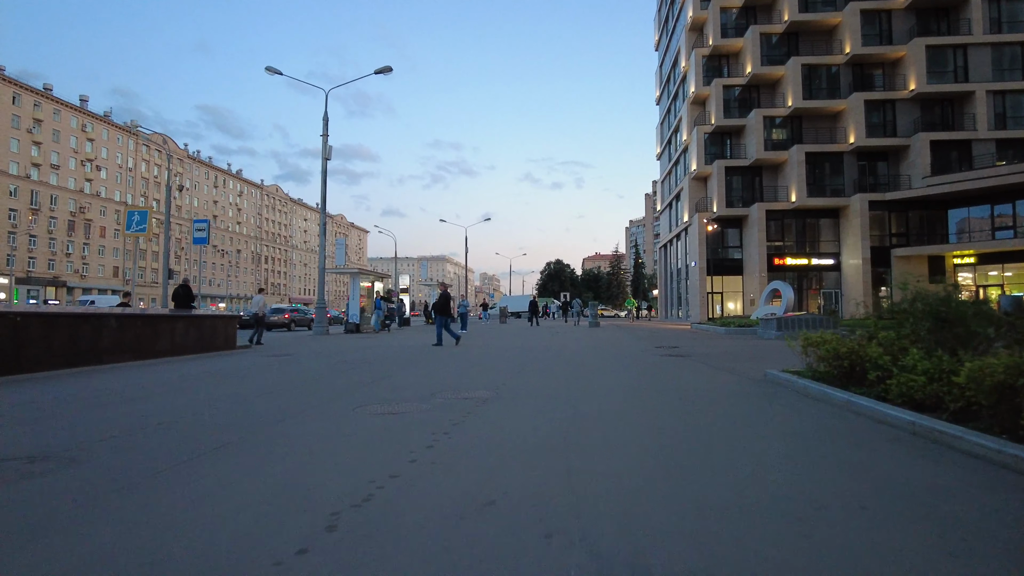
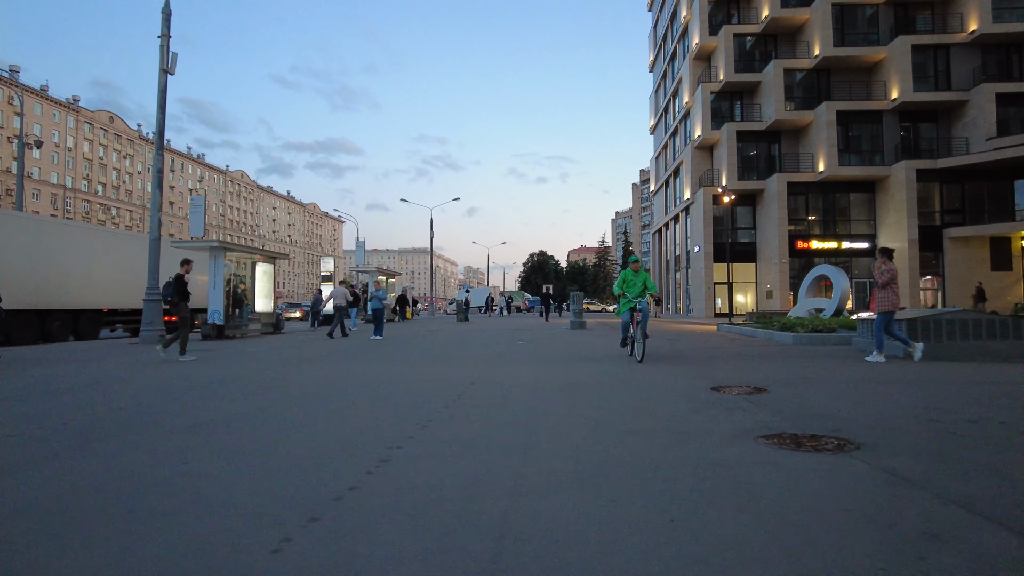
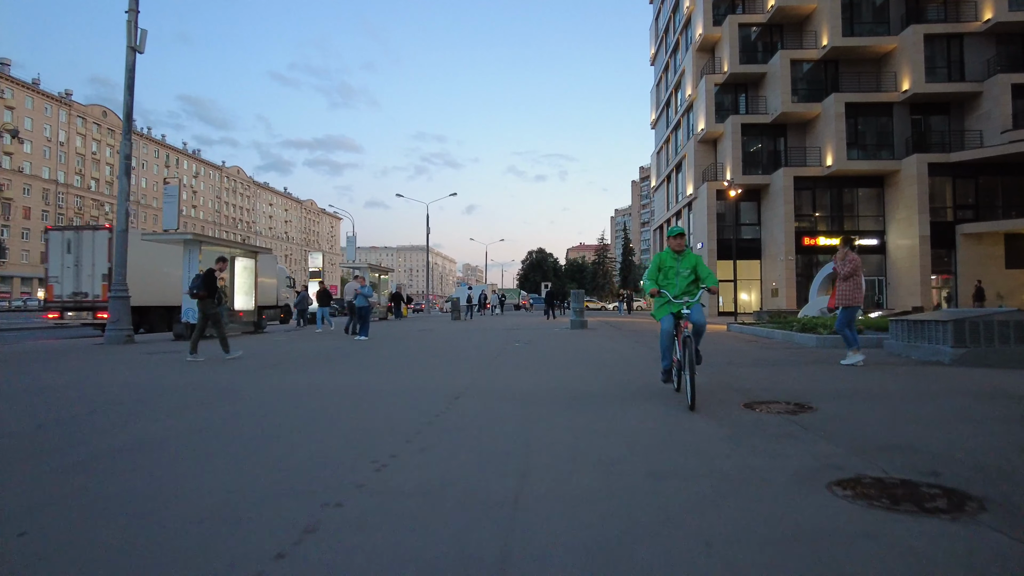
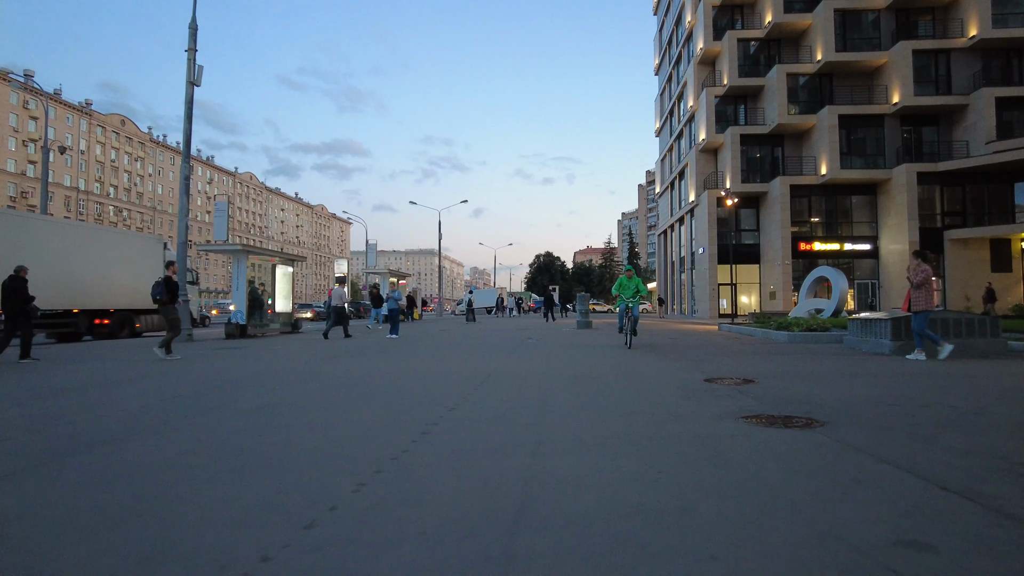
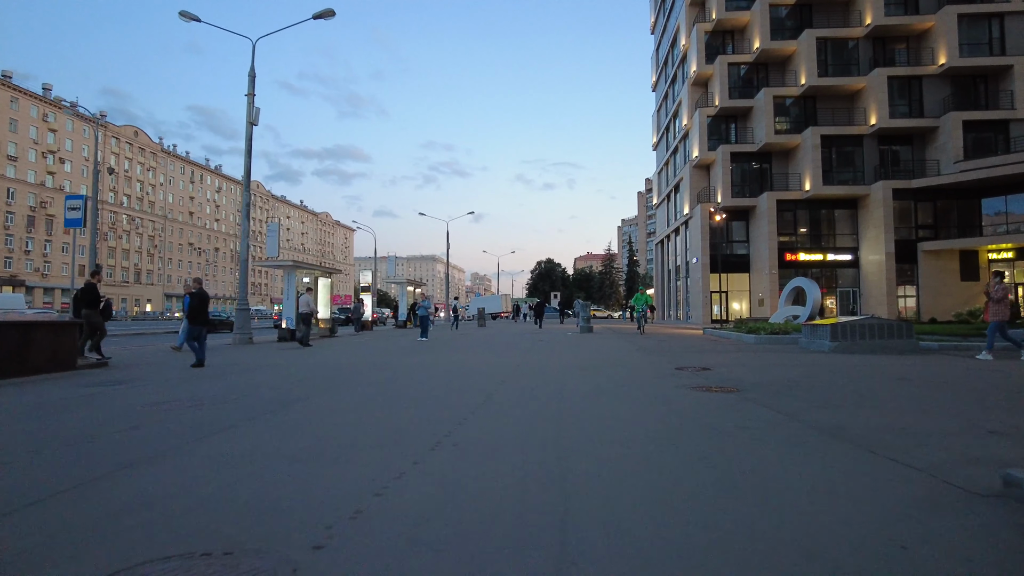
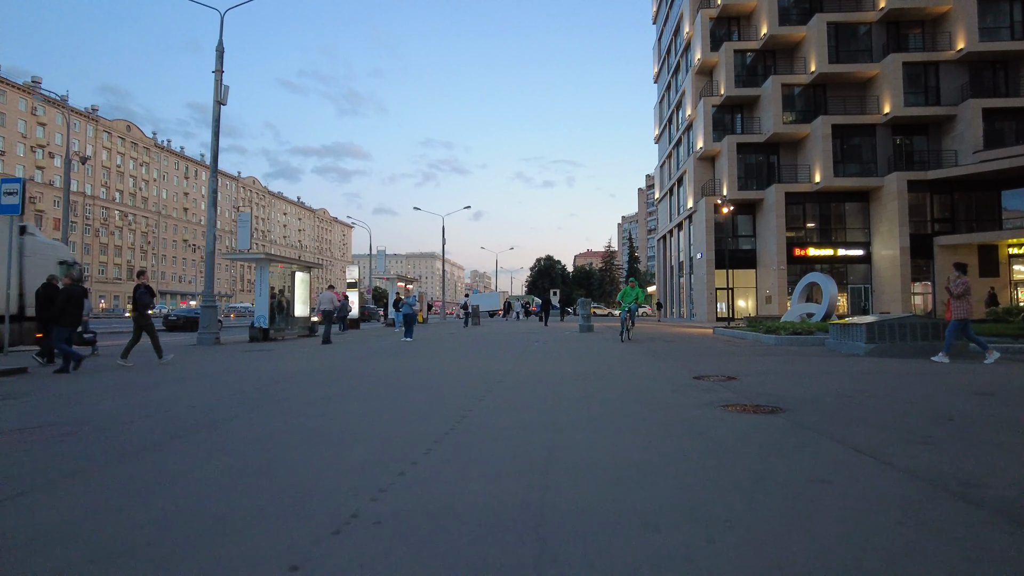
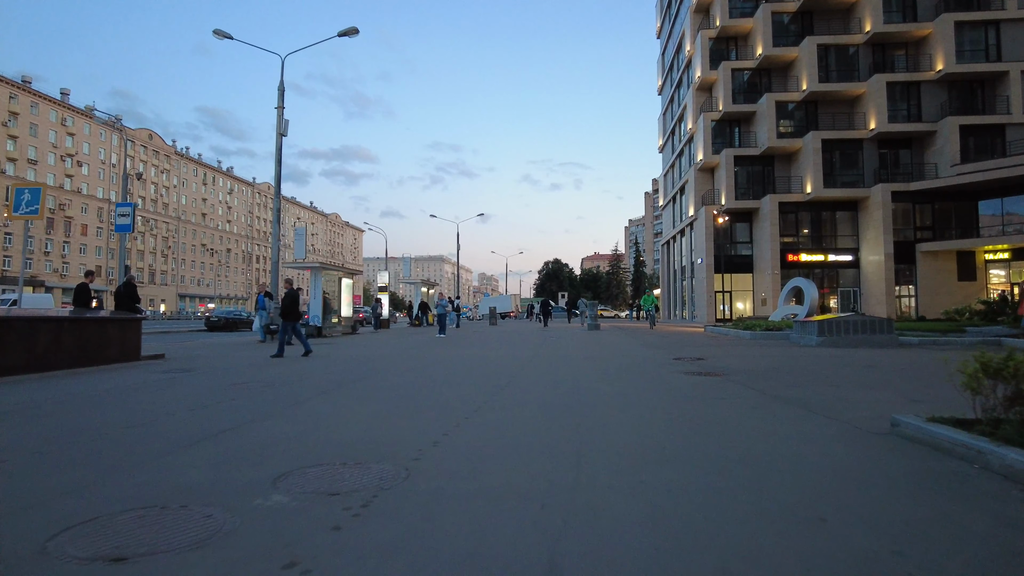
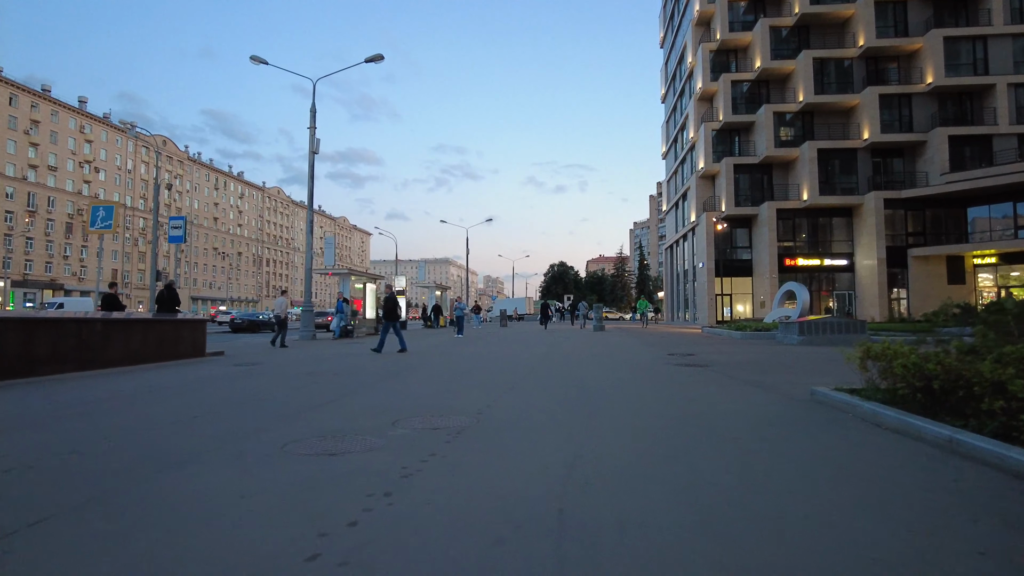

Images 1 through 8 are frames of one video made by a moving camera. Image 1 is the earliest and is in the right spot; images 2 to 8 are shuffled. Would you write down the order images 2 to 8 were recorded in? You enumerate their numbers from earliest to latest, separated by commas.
8, 7, 5, 6, 4, 2, 3
